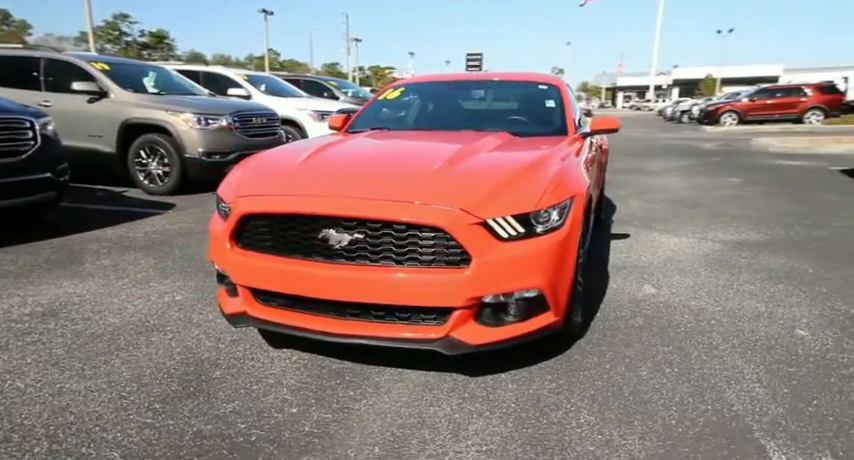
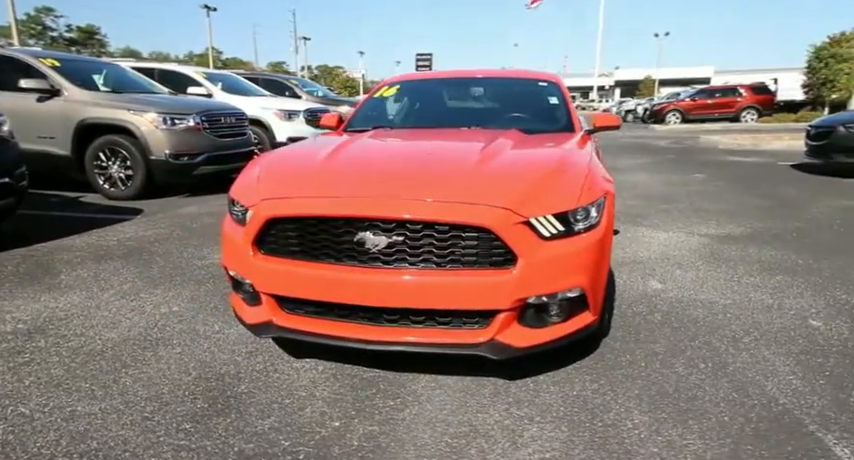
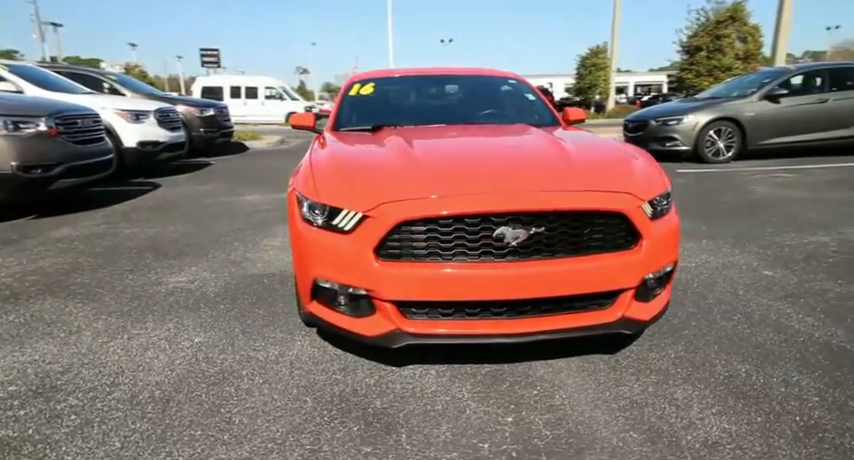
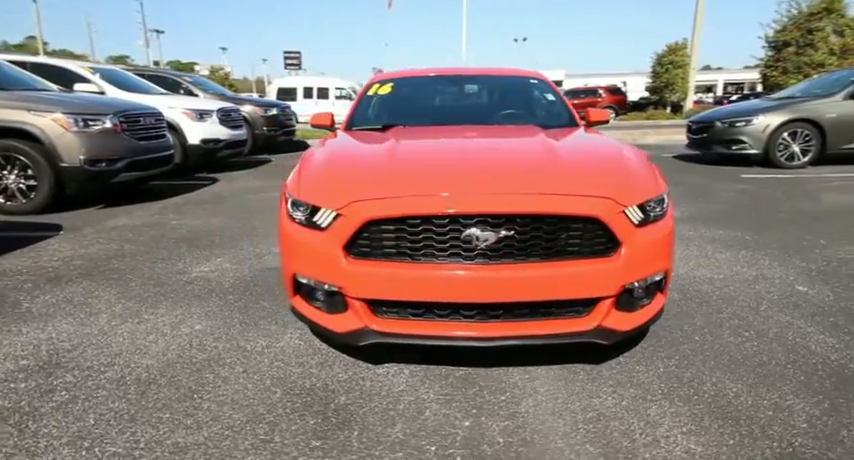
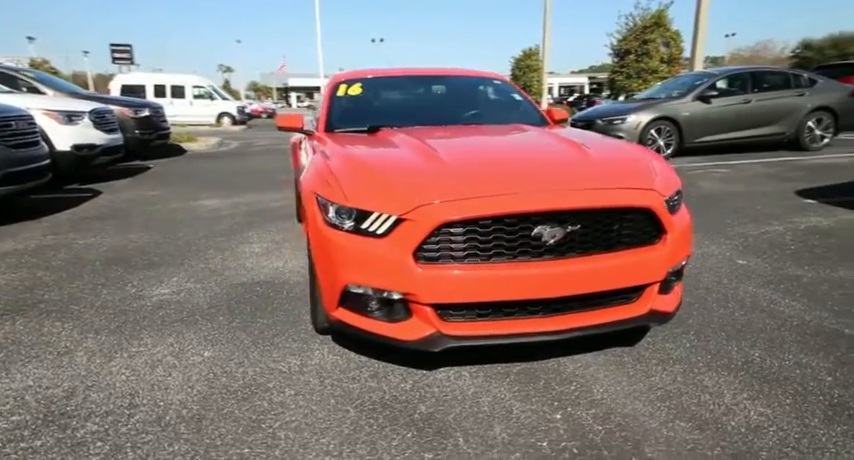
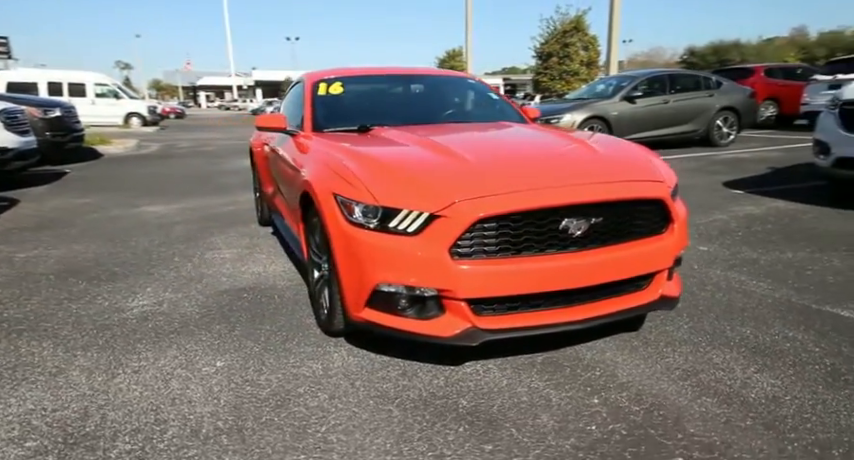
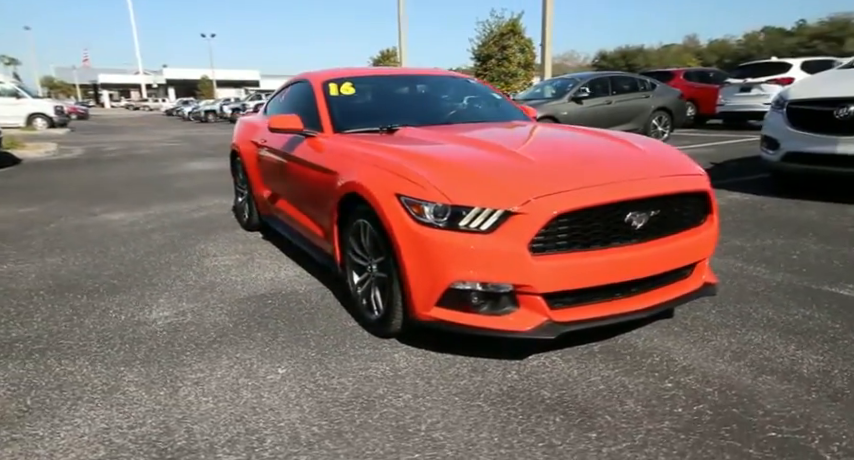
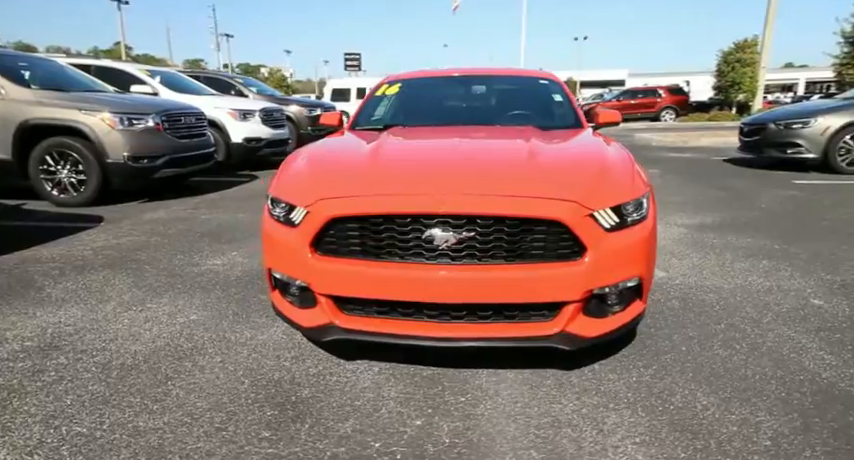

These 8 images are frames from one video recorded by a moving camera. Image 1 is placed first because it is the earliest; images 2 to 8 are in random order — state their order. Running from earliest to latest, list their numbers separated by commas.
2, 8, 4, 3, 5, 6, 7
